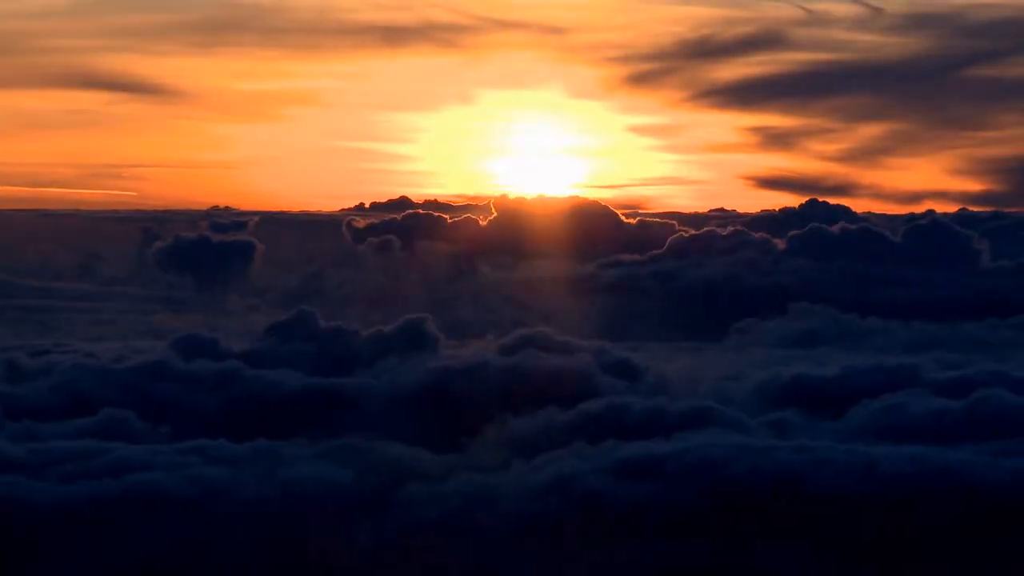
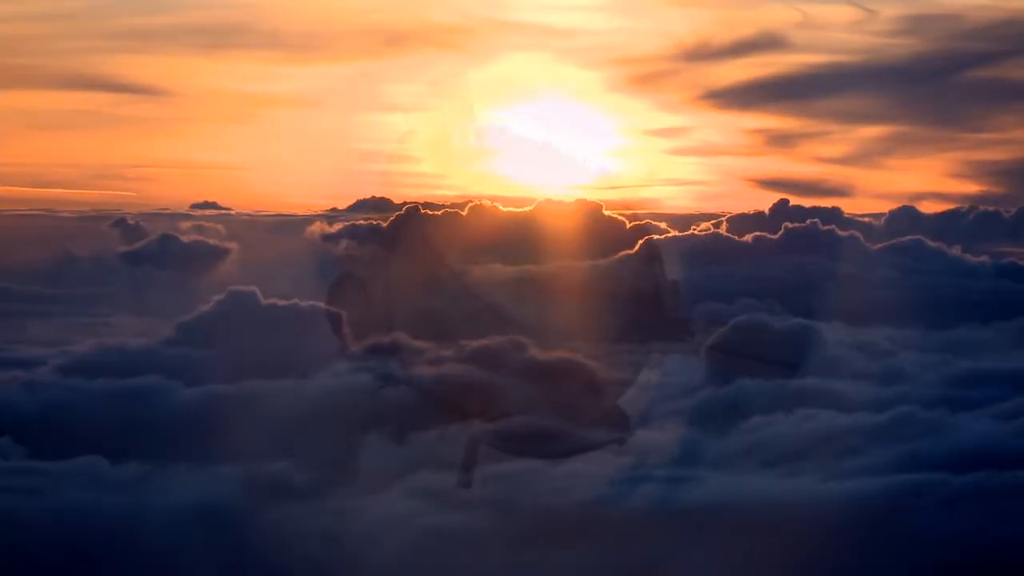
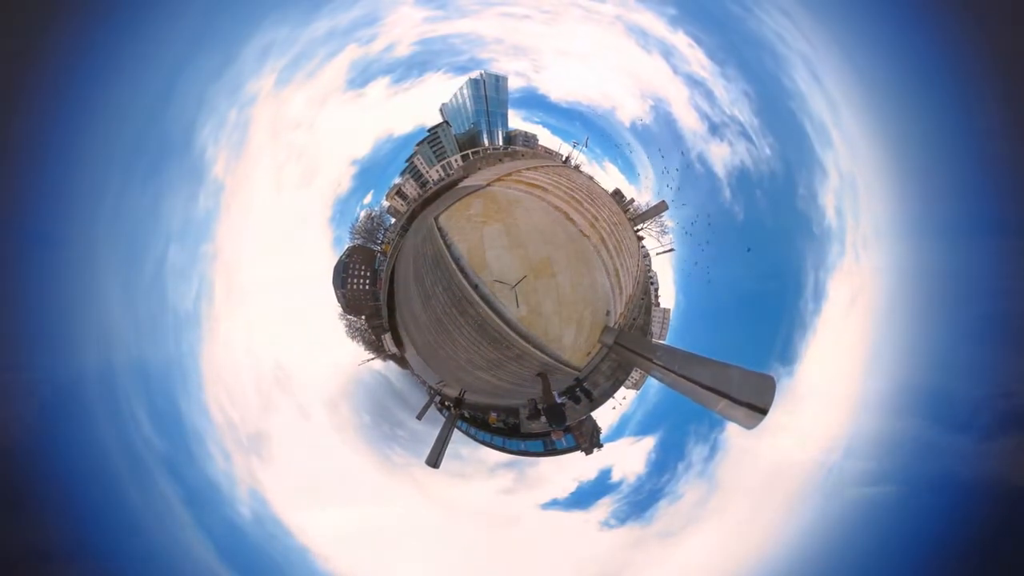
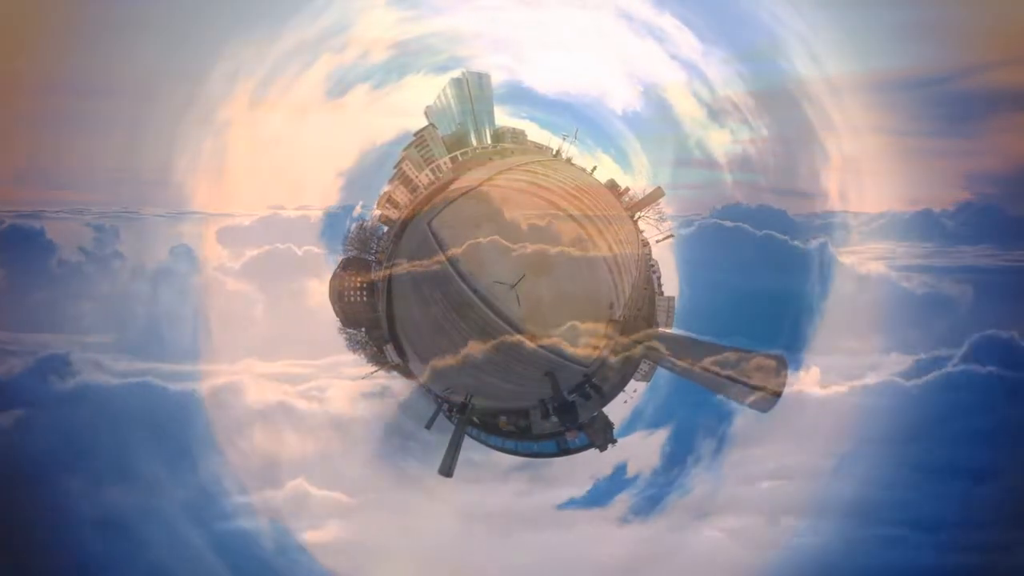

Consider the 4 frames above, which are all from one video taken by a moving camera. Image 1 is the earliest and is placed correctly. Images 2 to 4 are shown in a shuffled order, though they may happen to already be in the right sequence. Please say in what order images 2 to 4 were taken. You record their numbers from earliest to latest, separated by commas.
2, 4, 3
